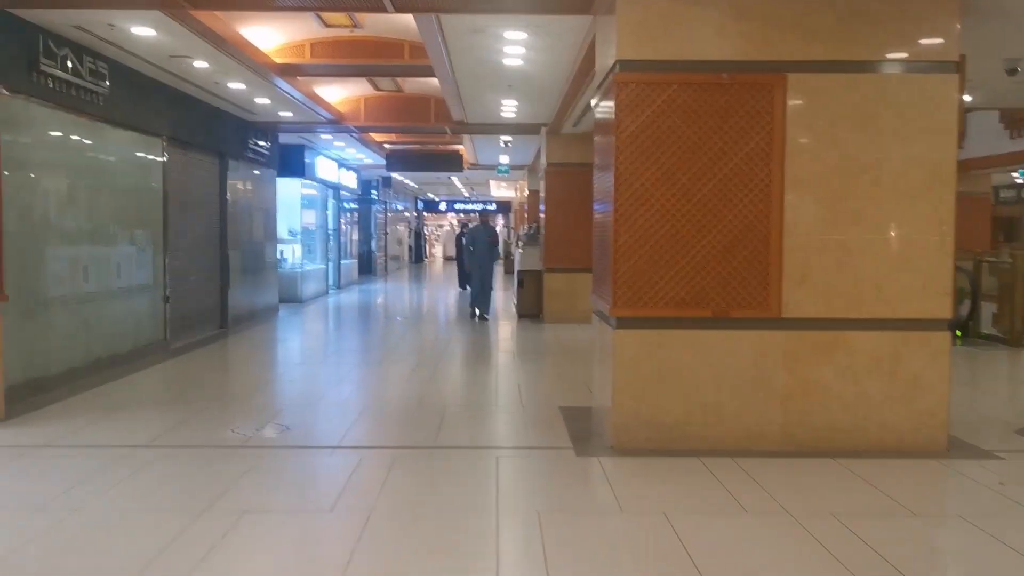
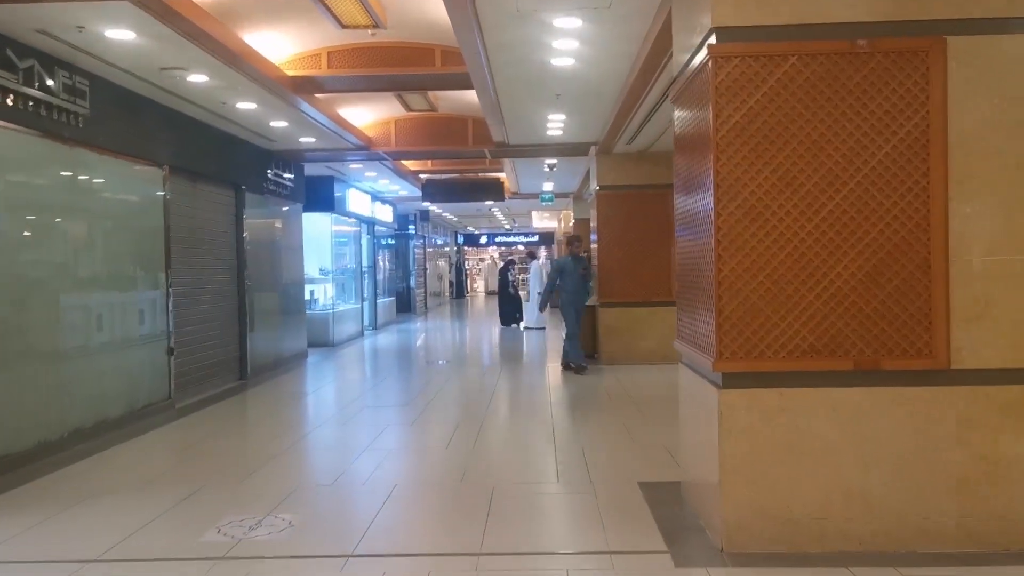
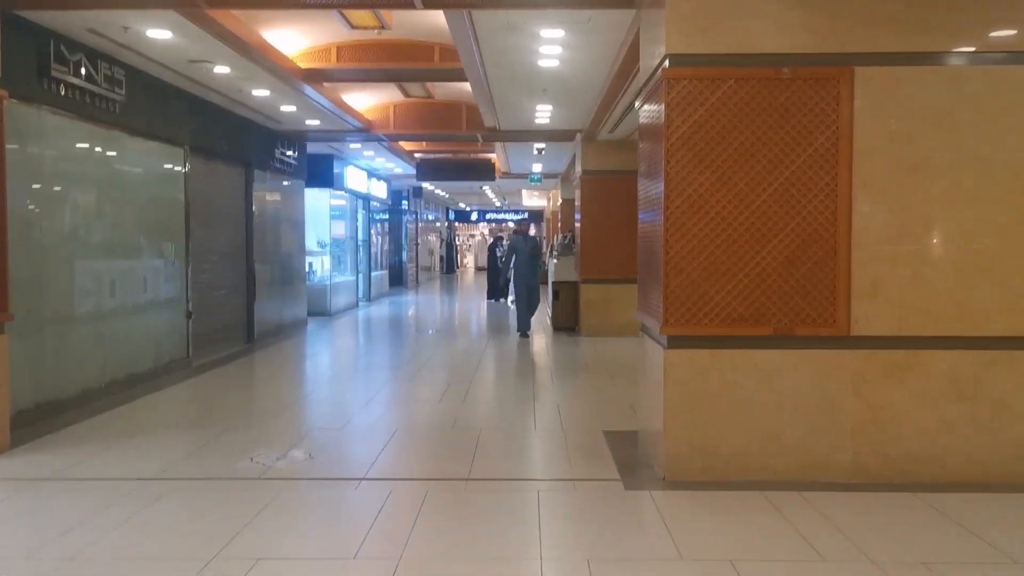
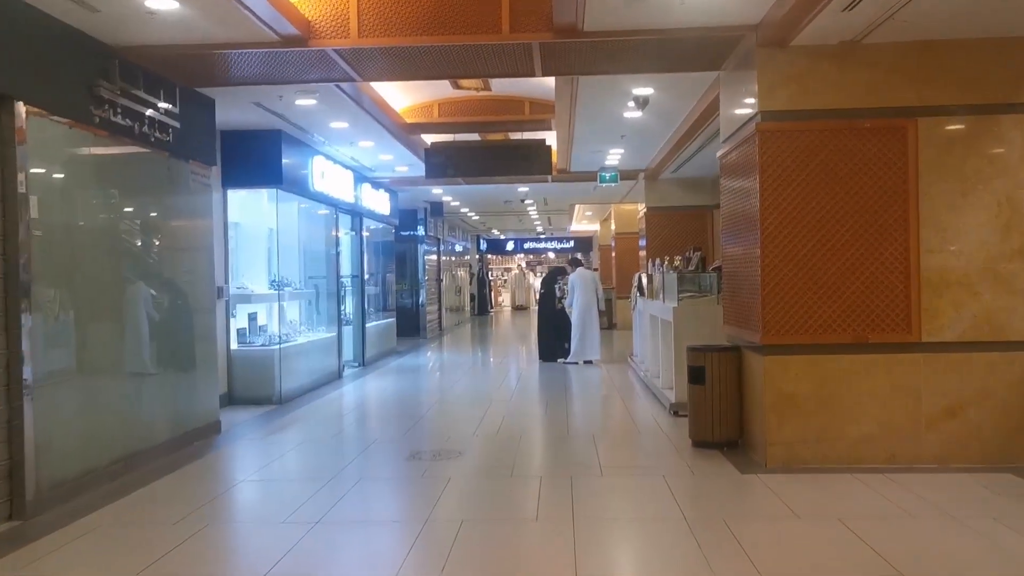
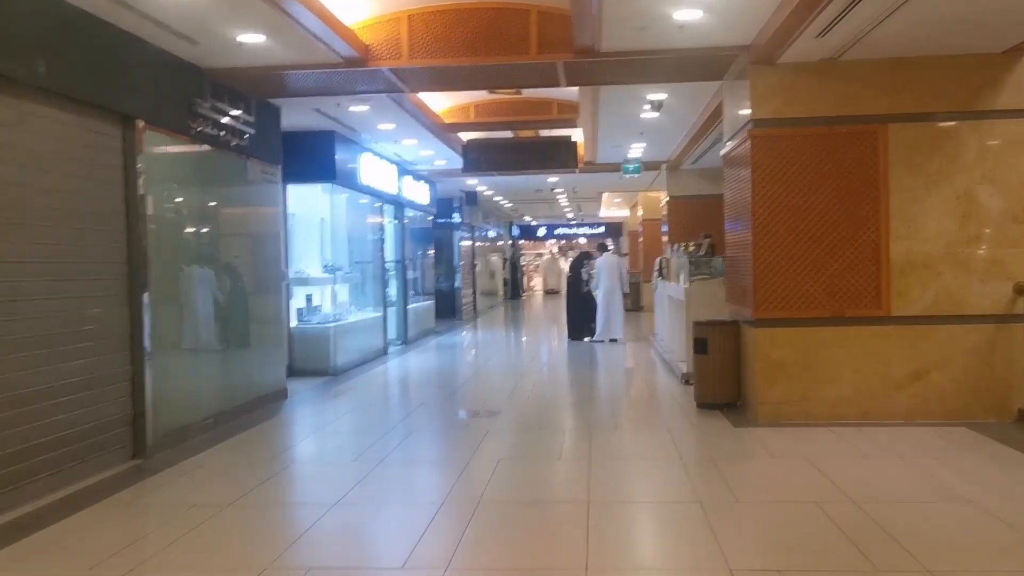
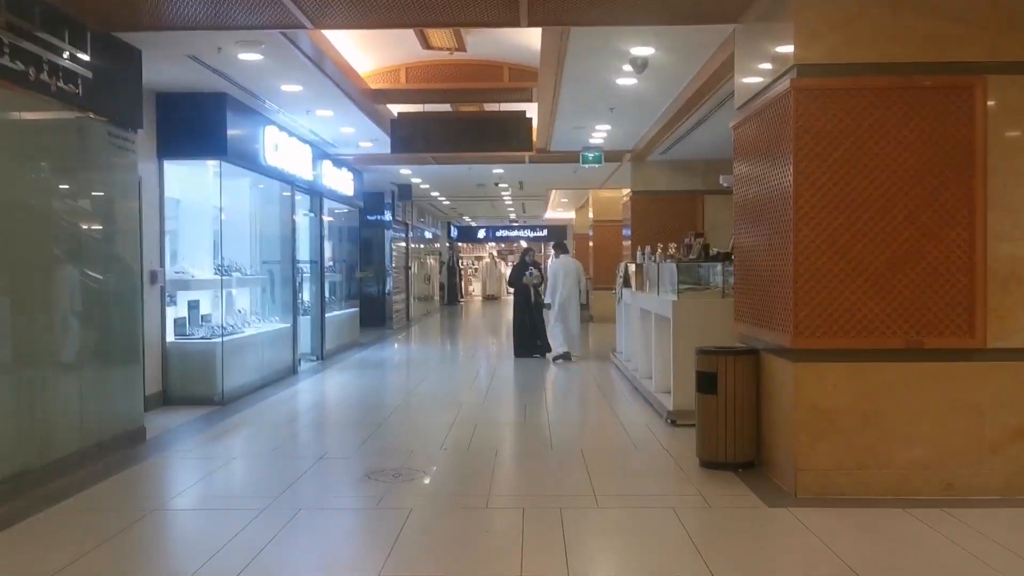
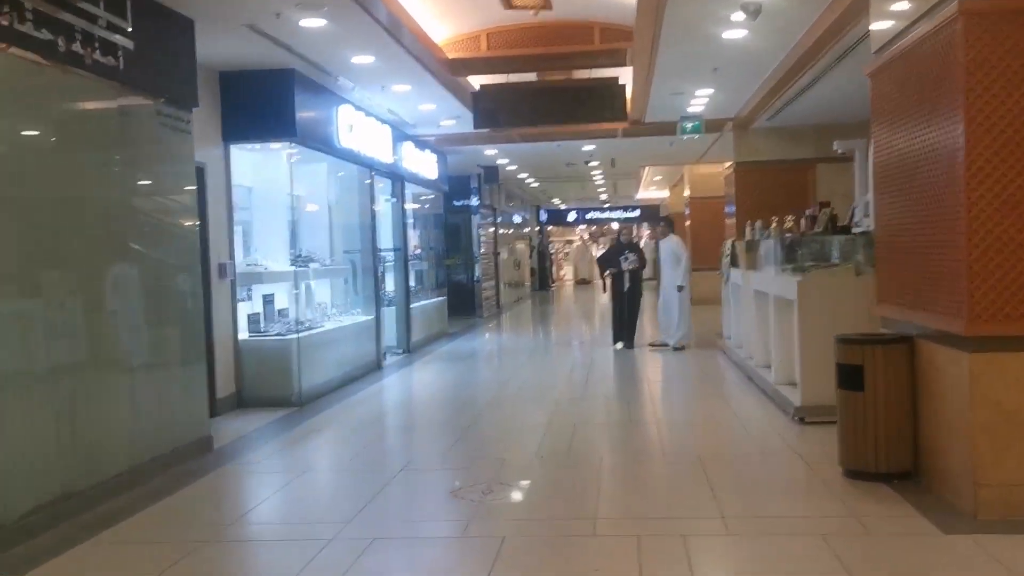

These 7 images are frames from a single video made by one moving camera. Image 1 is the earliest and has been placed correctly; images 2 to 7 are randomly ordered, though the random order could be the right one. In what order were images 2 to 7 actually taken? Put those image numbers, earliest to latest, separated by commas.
3, 2, 5, 4, 6, 7
